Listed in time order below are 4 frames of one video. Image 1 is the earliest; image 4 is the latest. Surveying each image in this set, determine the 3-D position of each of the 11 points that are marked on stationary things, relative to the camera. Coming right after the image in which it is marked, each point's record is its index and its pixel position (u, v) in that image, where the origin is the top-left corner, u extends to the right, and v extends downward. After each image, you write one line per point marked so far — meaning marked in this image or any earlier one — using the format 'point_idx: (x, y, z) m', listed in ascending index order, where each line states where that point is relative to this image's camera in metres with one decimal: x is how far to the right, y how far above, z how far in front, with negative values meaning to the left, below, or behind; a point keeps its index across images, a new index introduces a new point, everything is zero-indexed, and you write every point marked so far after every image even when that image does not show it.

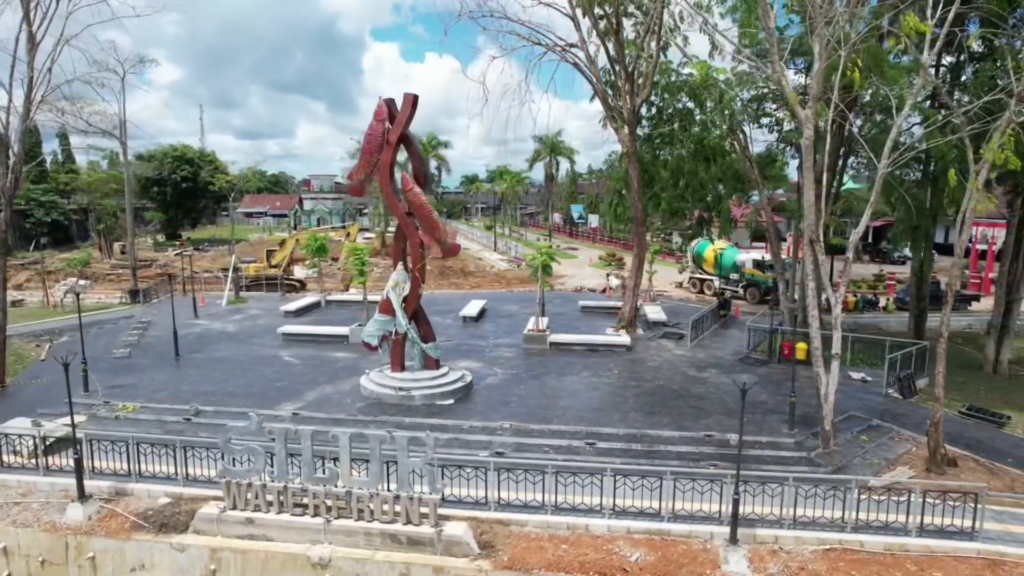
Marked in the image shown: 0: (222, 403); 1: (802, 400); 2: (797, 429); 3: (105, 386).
0: (-7.0, -2.8, +16.3) m
1: (+7.2, -2.8, +16.4) m
2: (+6.3, -3.1, +14.6) m
3: (-10.6, -2.6, +17.4) m
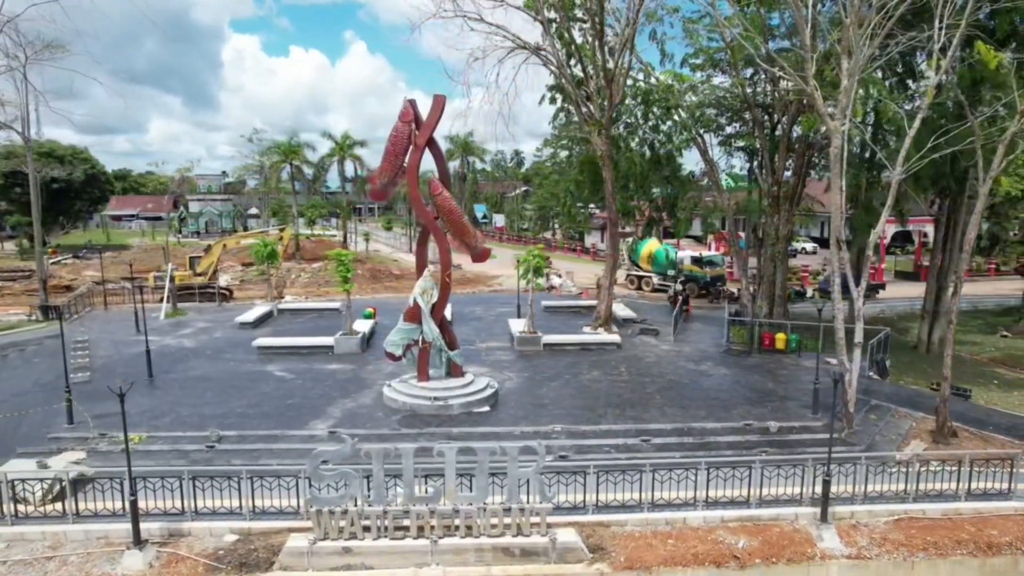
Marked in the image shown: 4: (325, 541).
0: (-6.1, -3.1, +15.0) m
1: (+7.9, -2.6, +17.9) m
2: (+7.4, -3.0, +16.0) m
3: (-9.7, -3.0, +15.4) m
4: (-3.1, -4.2, +11.0) m
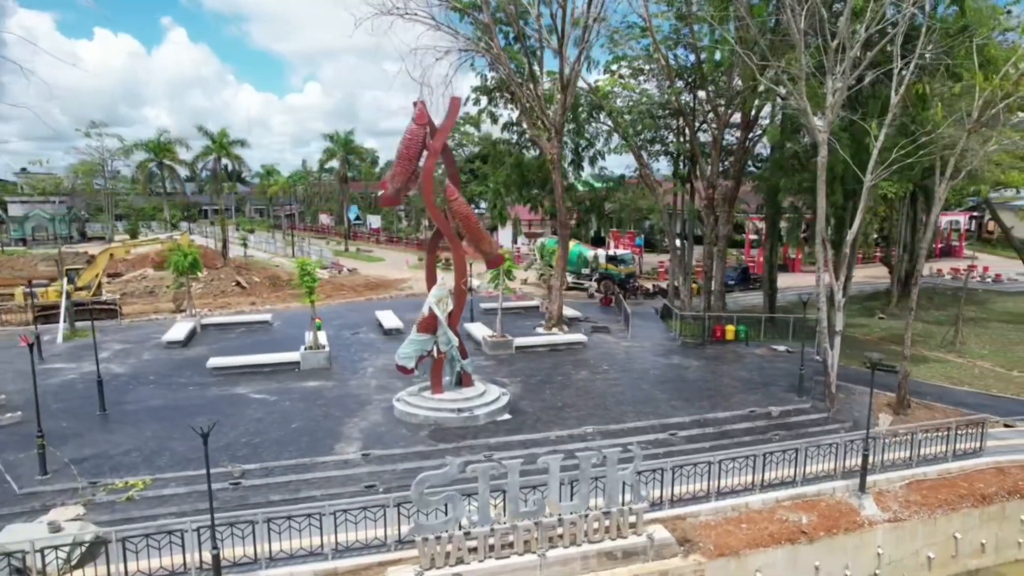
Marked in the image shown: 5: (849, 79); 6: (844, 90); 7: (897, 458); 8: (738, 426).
0: (-5.1, -3.4, +13.5) m
1: (+7.7, -2.5, +19.7) m
2: (+7.7, -2.8, +17.7) m
3: (-8.8, -3.4, +13.0) m
4: (-1.2, -4.4, +10.4) m
5: (+8.3, +5.2, +16.6) m
6: (+8.1, +4.8, +16.3) m
7: (+8.3, -3.7, +14.4) m
8: (+5.3, -3.3, +15.8) m
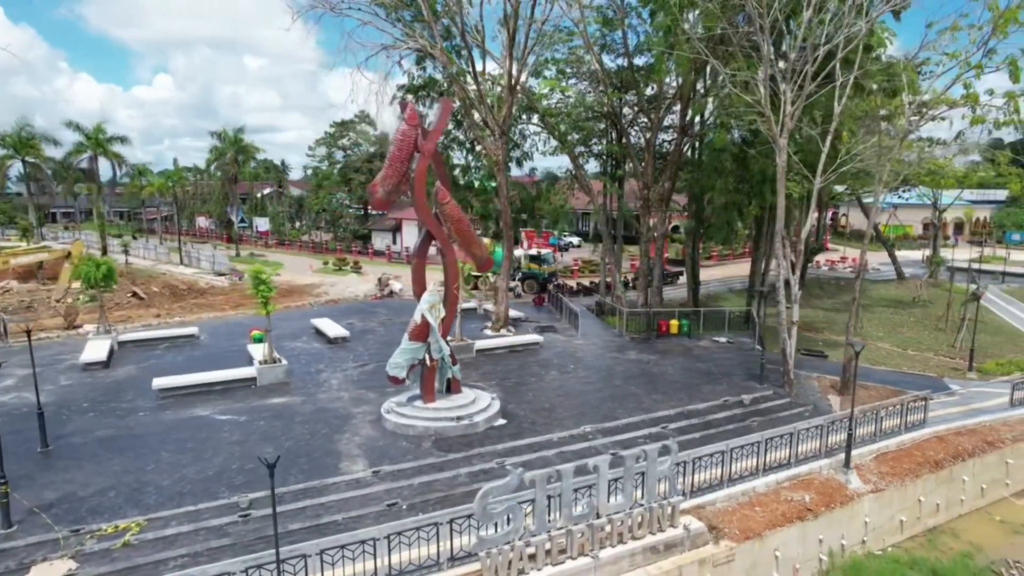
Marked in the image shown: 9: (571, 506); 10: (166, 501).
0: (-4.7, -3.6, +12.4) m
1: (+6.7, -2.3, +21.0) m
2: (+7.1, -2.7, +19.0) m
3: (-8.2, -3.8, +11.2) m
4: (-0.2, -4.5, +10.1) m
5: (+7.6, +5.4, +18.0) m
6: (+7.5, +5.0, +17.6) m
7: (+8.3, -3.5, +15.9) m
8: (+5.1, -3.2, +16.6) m
9: (+1.0, -3.5, +10.8) m
10: (-6.1, -3.8, +11.8) m
